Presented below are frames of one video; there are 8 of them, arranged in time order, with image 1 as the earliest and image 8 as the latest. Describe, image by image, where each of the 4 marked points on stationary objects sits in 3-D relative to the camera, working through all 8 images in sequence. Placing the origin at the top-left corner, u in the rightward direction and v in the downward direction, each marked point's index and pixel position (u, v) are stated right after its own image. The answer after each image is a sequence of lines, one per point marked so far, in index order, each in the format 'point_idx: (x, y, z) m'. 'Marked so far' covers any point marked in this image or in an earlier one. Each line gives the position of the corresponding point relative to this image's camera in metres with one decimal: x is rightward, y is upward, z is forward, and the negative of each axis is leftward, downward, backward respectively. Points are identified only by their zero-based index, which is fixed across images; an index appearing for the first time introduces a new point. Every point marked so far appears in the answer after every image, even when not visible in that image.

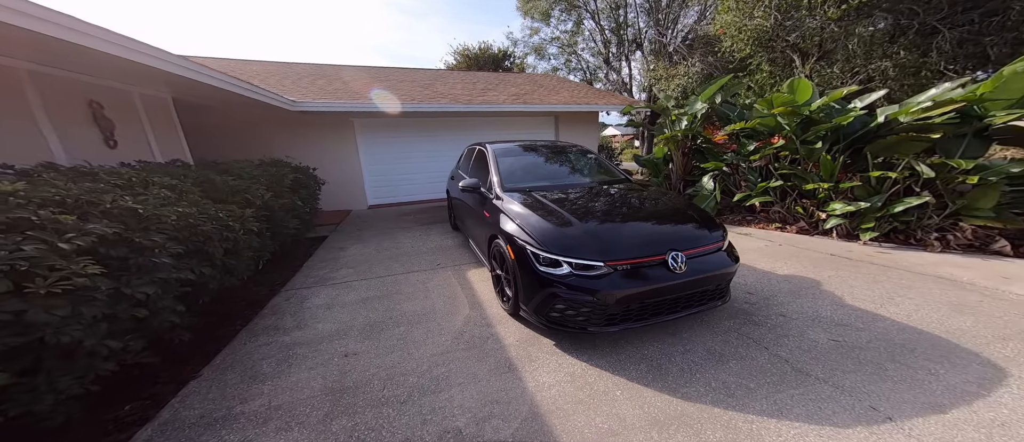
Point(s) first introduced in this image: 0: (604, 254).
0: (+0.6, -0.2, +2.0) m
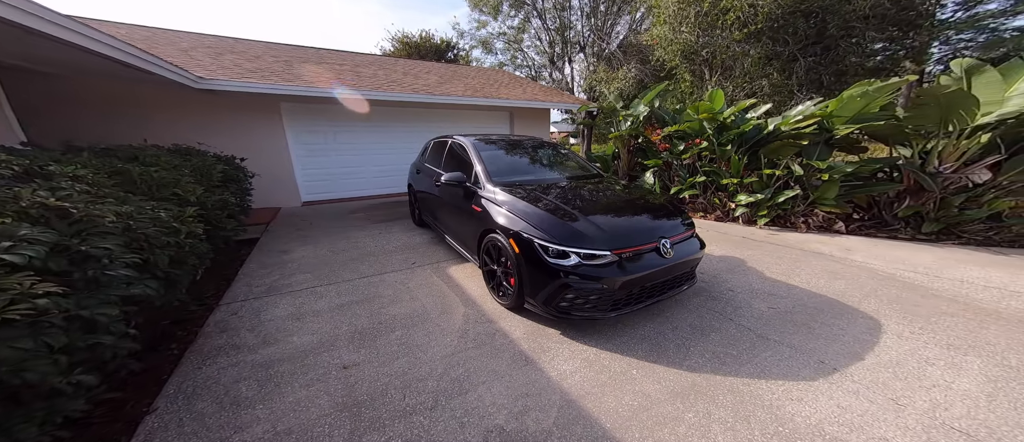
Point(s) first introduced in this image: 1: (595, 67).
0: (+0.6, -0.2, +2.1) m
1: (+3.0, +6.0, +12.3) m
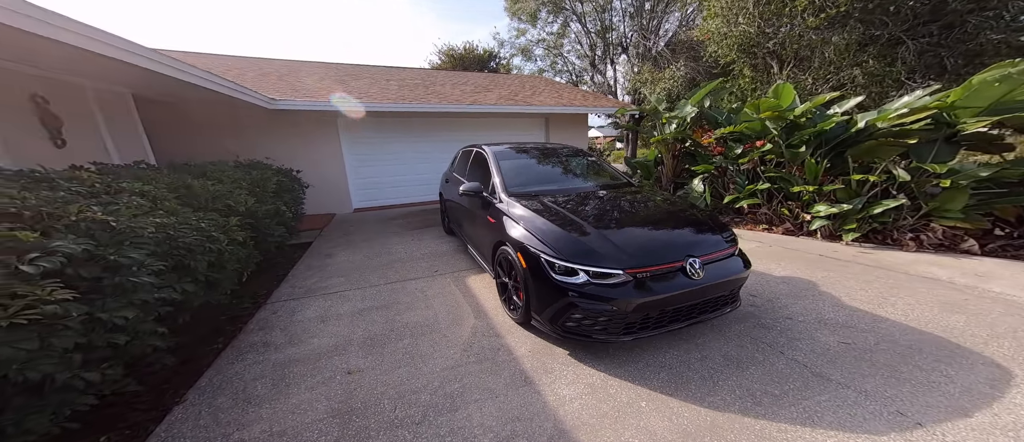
0: (+0.7, -0.2, +1.9) m
1: (+4.8, +5.6, +11.7) m
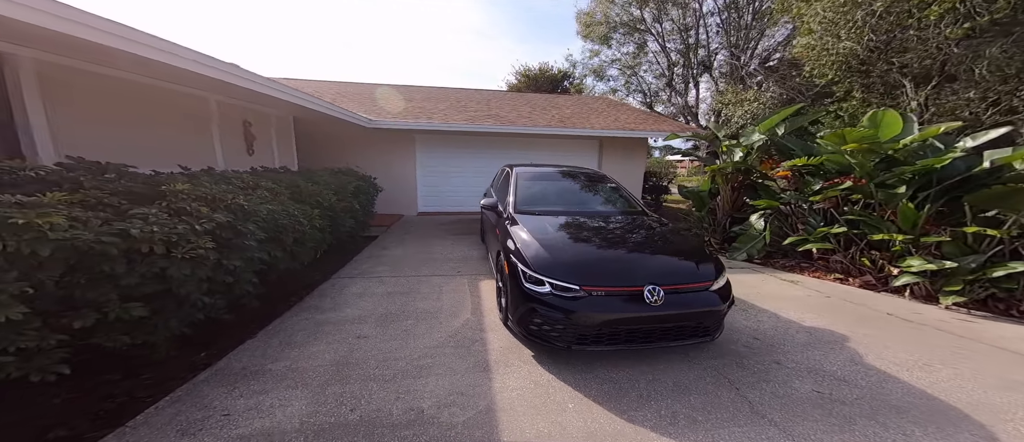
0: (+0.5, -0.4, +2.2) m
1: (+7.2, +4.5, +10.9) m
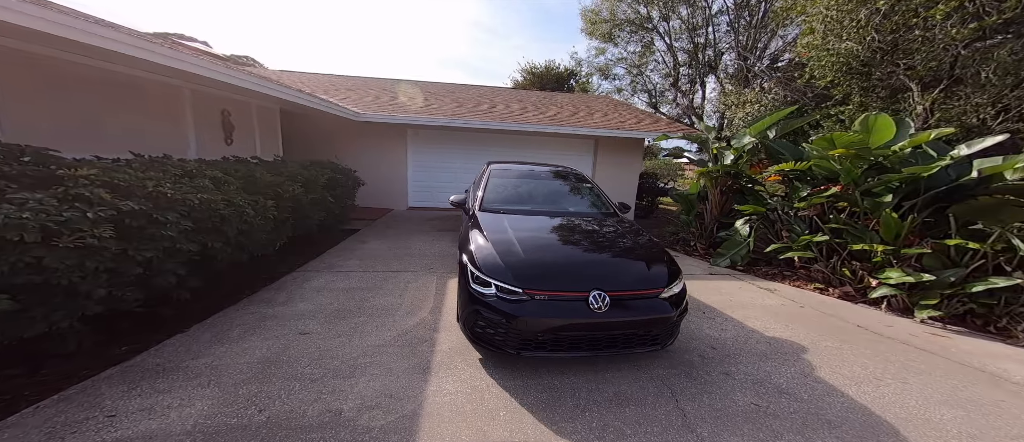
0: (+0.1, -0.4, +2.1) m
1: (+7.1, +4.4, +10.7) m
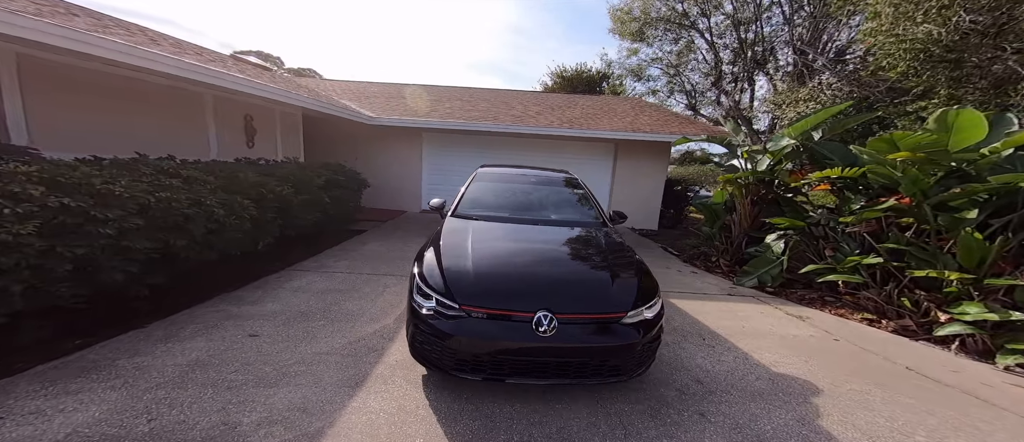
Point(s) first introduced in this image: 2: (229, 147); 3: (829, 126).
0: (-0.3, -0.4, +1.9) m
1: (+7.8, +4.0, +9.7) m
2: (-4.5, +1.2, +5.1) m
3: (+4.7, +1.4, +4.8) m
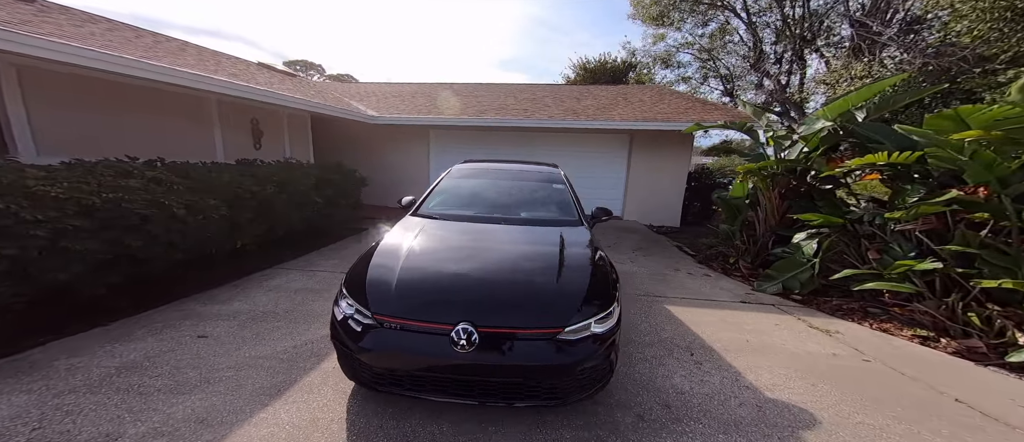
0: (-0.7, -0.4, +1.7) m
1: (+8.1, +4.1, +8.6) m
2: (-4.6, +1.2, +5.3) m
3: (+4.6, +1.4, +4.1) m
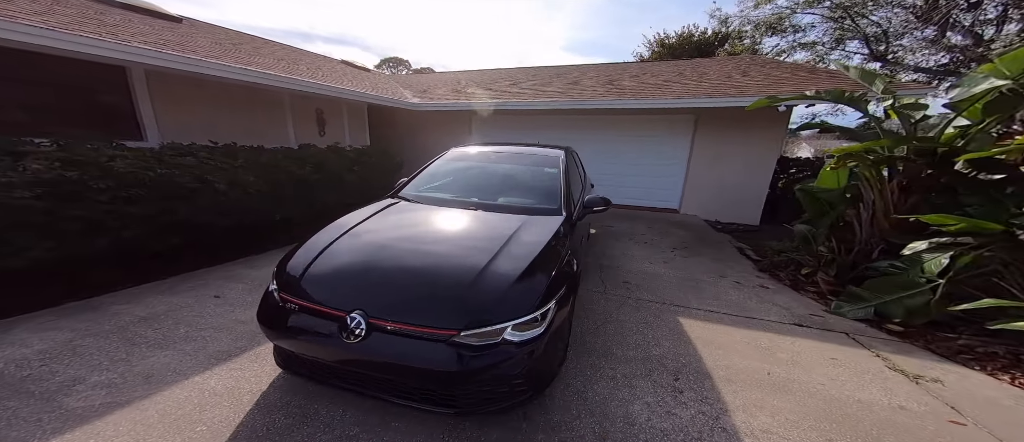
0: (-1.1, -0.3, +1.8) m
1: (+9.3, +4.0, +6.1) m
2: (-3.9, +1.6, +6.1) m
3: (+4.6, +1.4, +2.7) m
